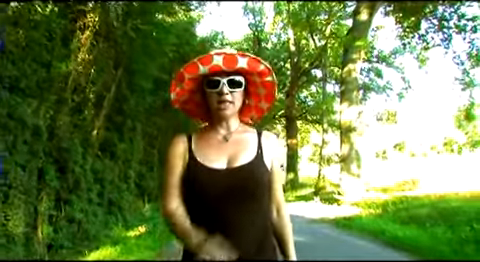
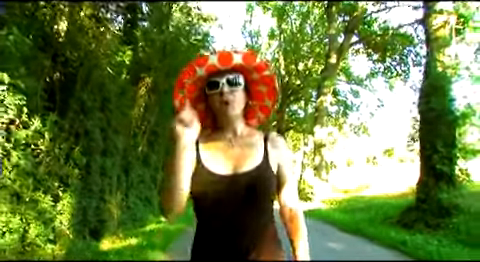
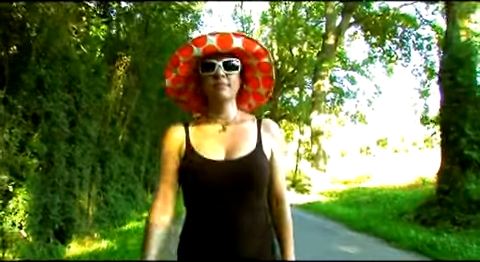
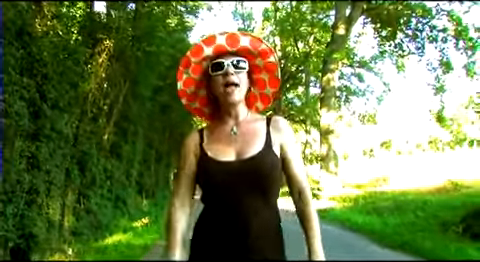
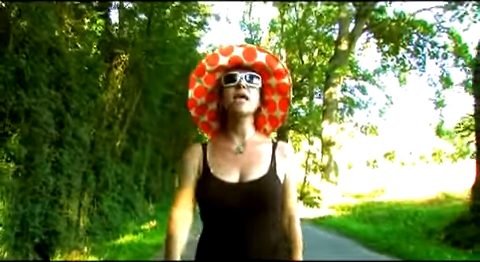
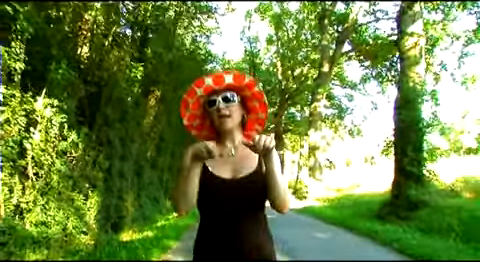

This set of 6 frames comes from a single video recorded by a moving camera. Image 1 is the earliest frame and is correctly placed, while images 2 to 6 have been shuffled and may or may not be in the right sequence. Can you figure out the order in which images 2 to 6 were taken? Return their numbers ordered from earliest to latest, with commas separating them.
4, 5, 3, 2, 6
